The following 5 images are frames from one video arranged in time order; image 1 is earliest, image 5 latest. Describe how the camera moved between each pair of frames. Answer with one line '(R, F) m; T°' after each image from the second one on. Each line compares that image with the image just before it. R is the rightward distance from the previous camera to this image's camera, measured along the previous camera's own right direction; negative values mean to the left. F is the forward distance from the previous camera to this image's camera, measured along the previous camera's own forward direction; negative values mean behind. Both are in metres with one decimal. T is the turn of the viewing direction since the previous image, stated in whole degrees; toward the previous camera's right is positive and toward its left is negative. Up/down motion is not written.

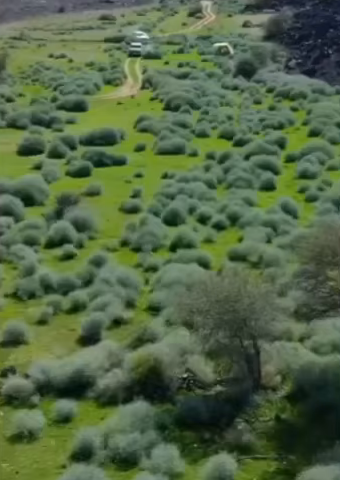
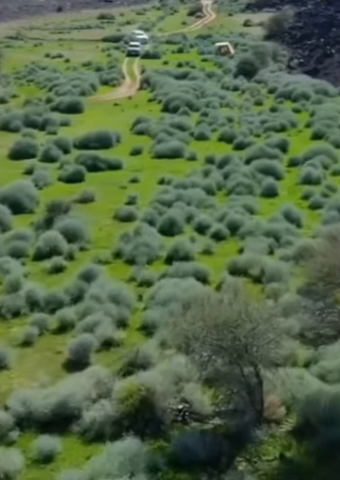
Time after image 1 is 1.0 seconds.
(+0.1, +2.7) m; 0°
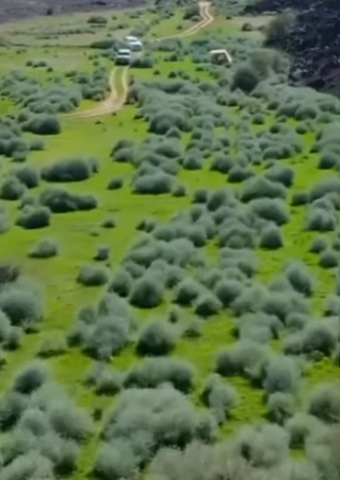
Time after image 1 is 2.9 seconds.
(+0.7, +9.9) m; 0°
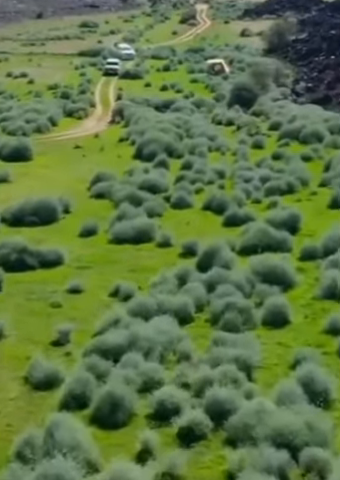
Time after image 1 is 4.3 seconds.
(+0.5, +9.2) m; 0°
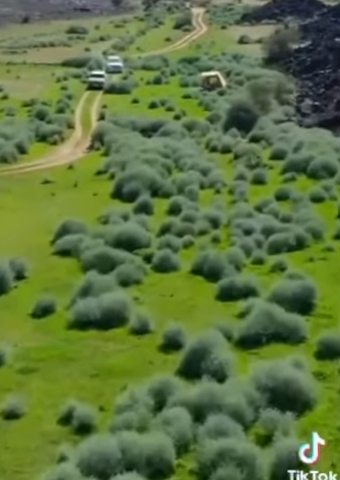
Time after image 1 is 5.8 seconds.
(+0.5, +10.7) m; 0°
